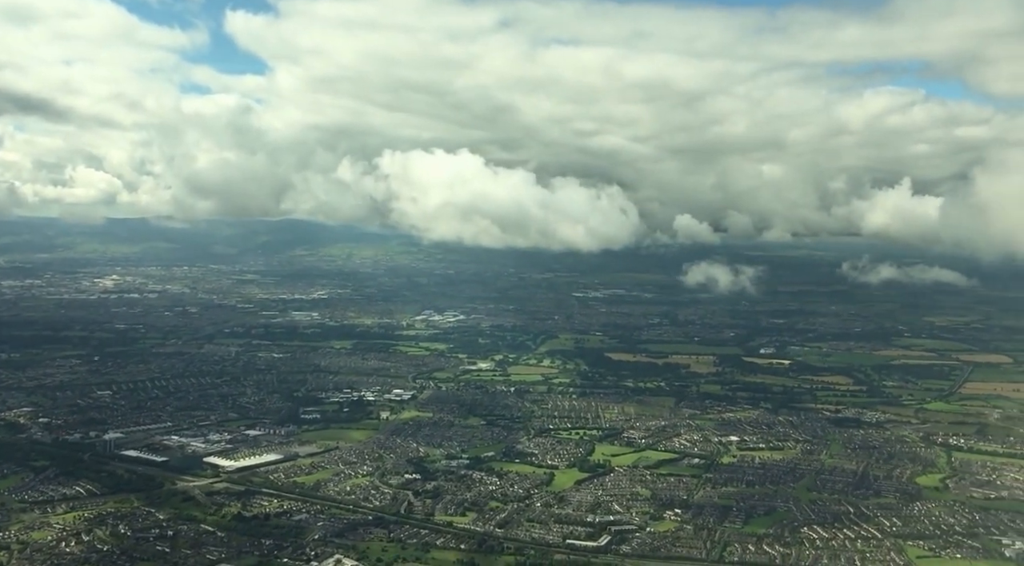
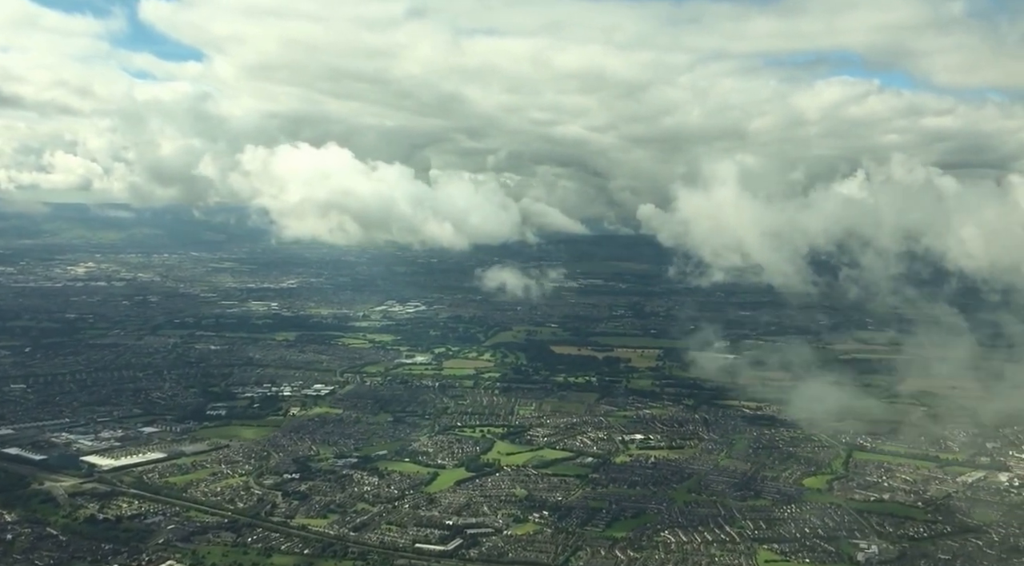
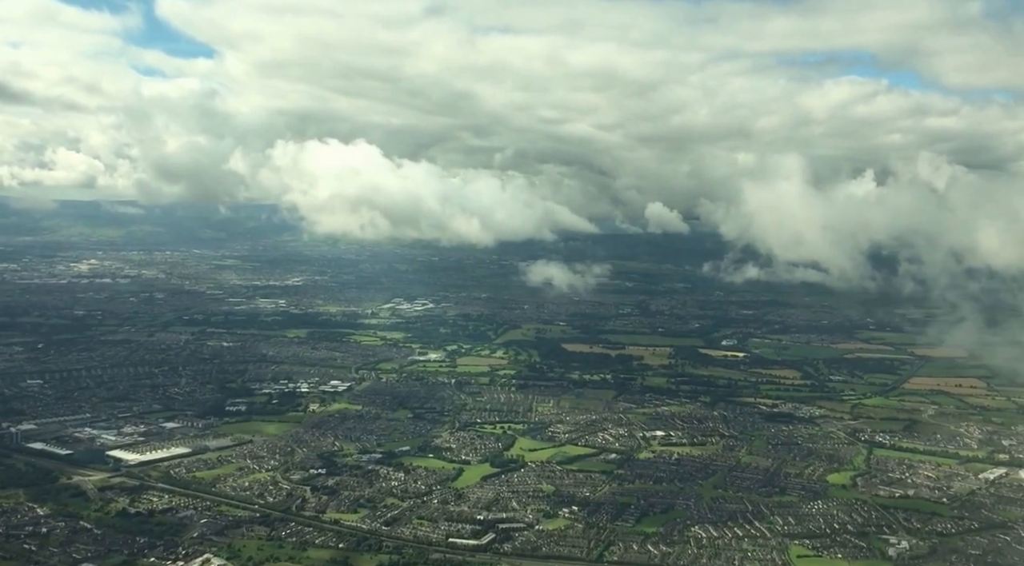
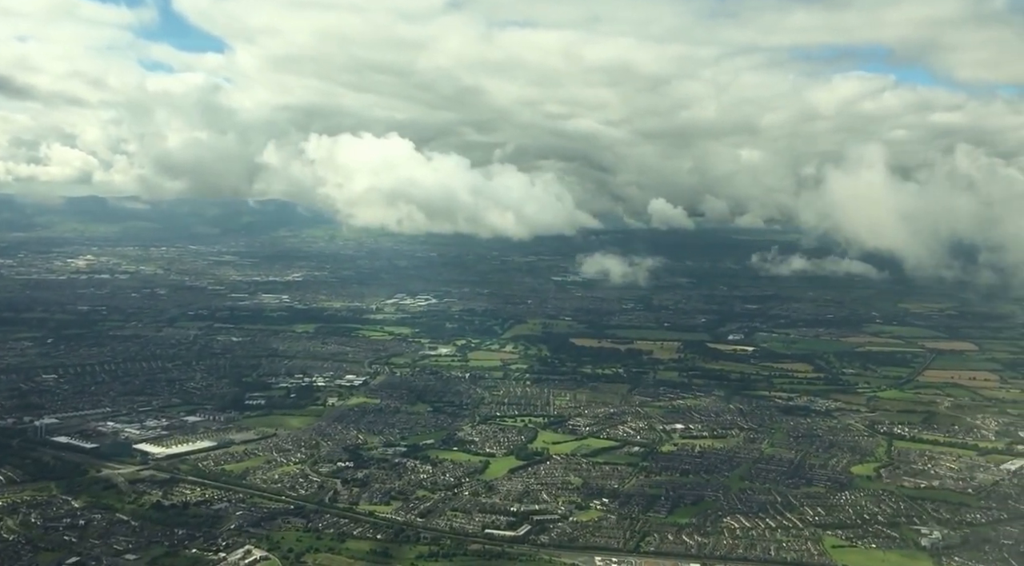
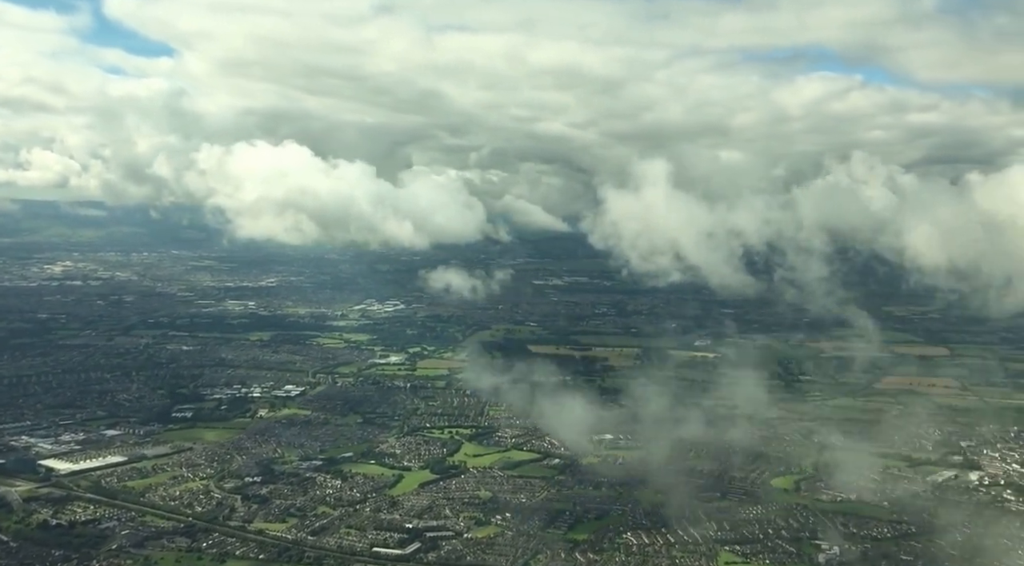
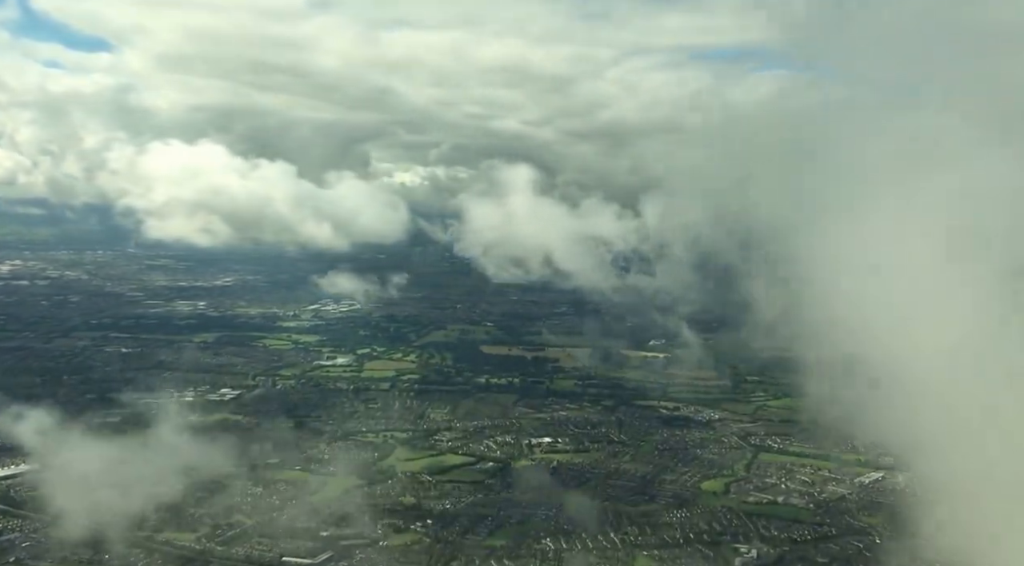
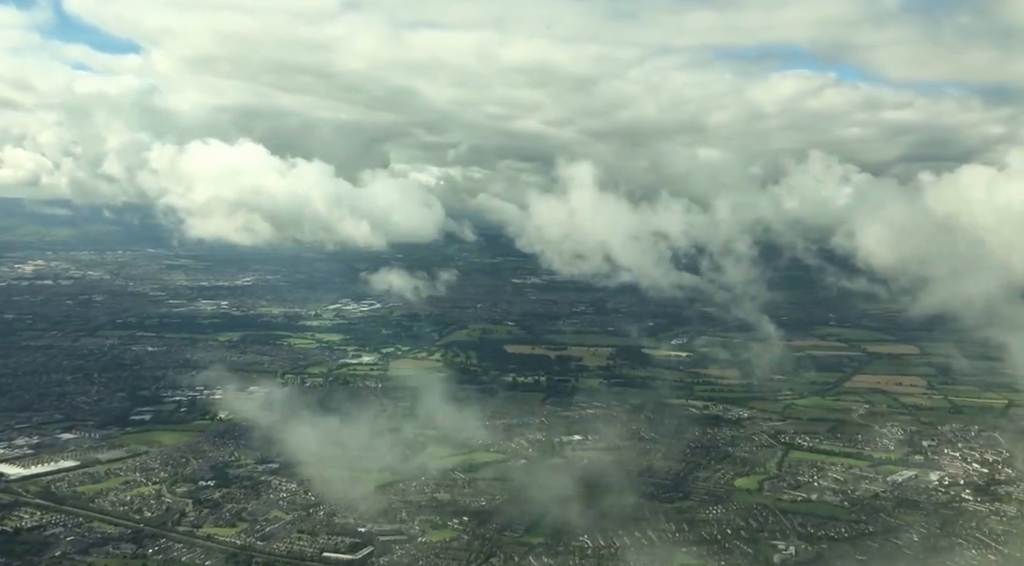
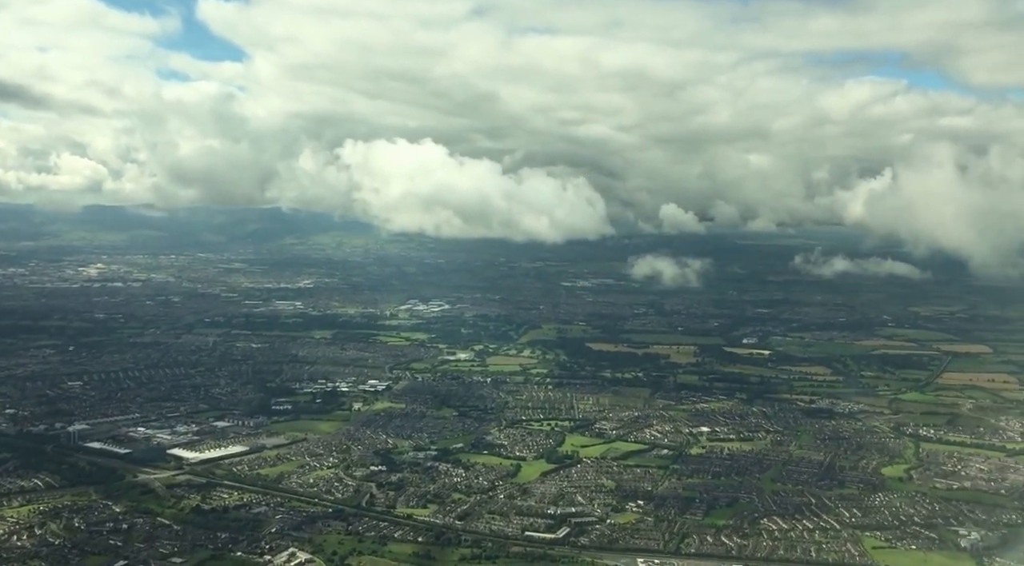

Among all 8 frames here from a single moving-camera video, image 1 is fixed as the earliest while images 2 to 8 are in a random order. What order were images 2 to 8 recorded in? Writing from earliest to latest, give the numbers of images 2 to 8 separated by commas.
8, 4, 3, 2, 5, 7, 6
